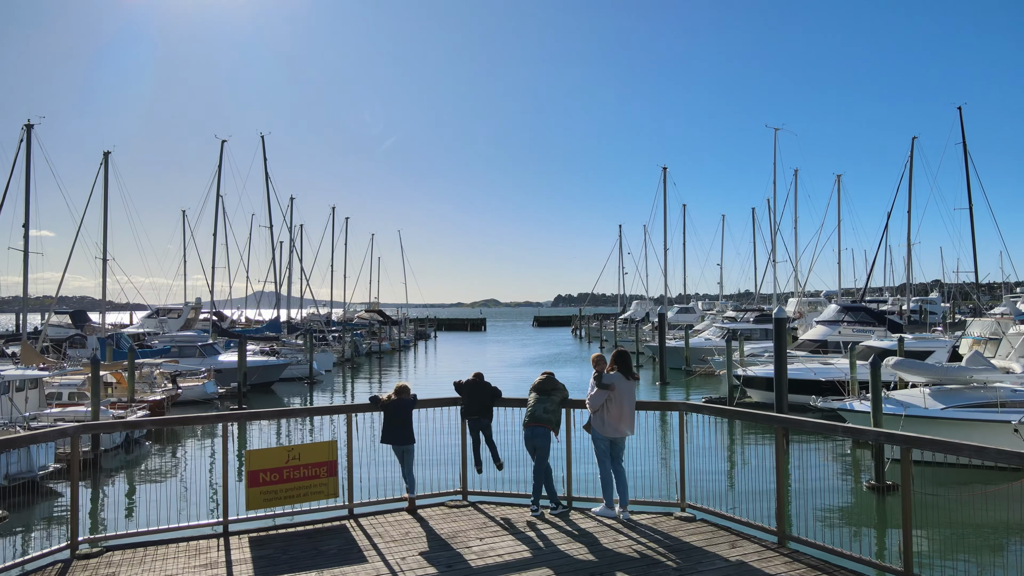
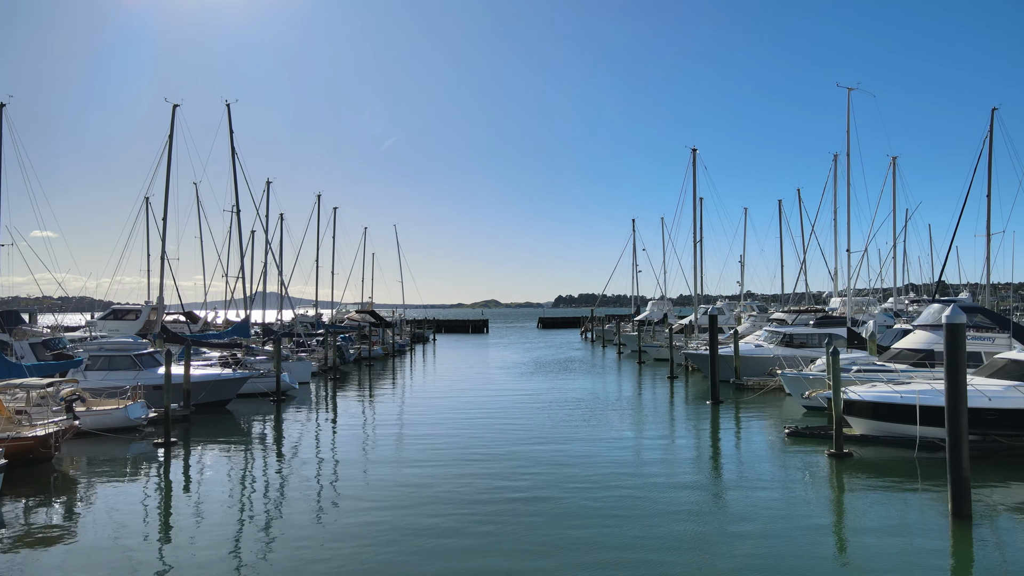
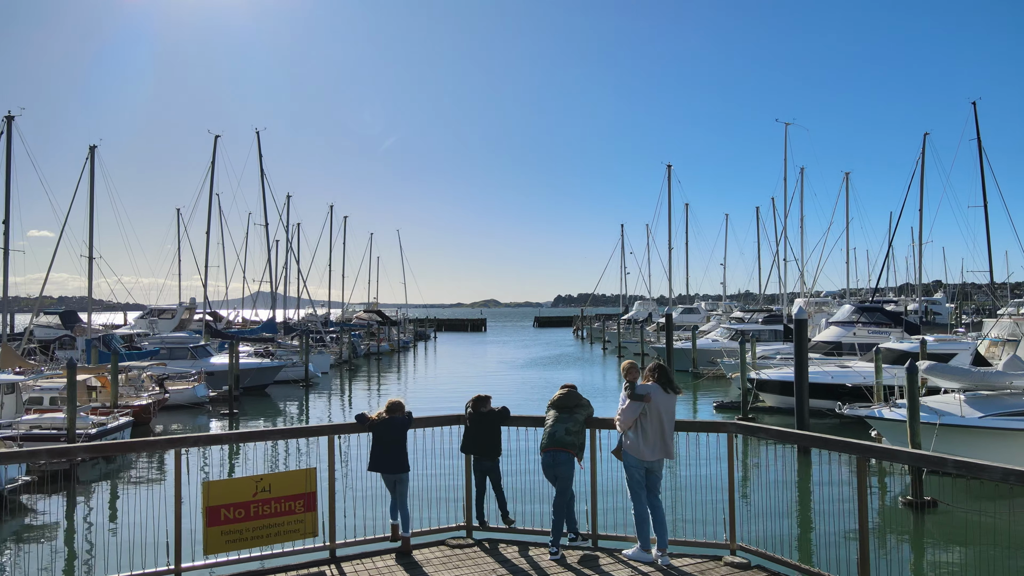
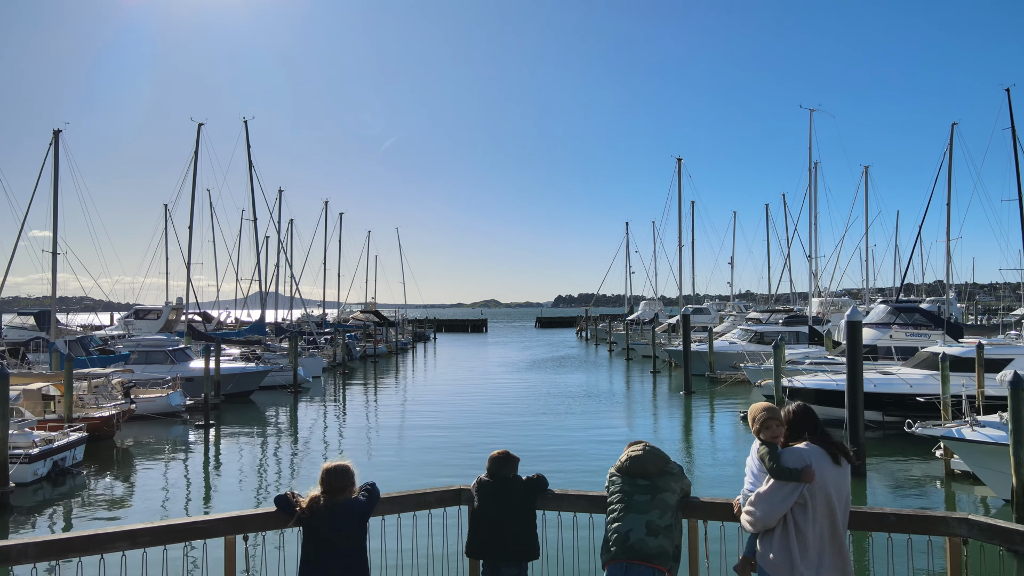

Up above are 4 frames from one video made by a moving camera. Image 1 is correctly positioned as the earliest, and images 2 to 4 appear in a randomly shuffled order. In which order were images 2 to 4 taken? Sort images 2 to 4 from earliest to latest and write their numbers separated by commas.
3, 4, 2
